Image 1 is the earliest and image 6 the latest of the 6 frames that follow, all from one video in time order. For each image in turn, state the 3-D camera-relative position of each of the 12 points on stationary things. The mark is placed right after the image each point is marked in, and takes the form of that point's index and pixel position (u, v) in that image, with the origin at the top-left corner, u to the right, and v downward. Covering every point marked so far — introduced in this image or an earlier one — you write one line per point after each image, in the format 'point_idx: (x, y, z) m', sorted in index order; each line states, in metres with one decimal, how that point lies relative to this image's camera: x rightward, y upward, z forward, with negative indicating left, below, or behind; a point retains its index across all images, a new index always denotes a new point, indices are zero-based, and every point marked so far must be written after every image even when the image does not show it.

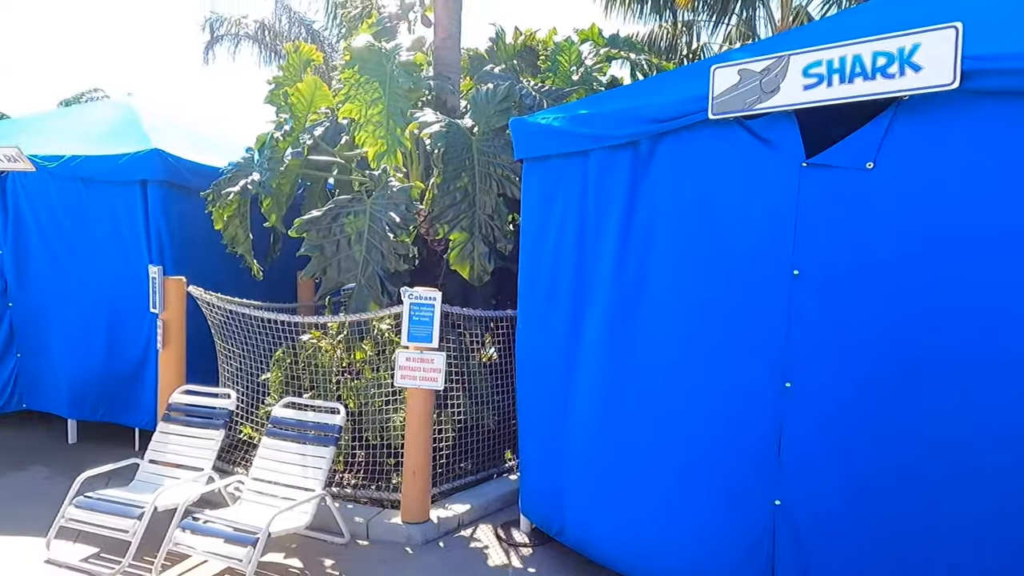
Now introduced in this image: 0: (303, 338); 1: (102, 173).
0: (-1.6, -0.4, +5.0) m
1: (-3.4, +1.0, +5.5) m
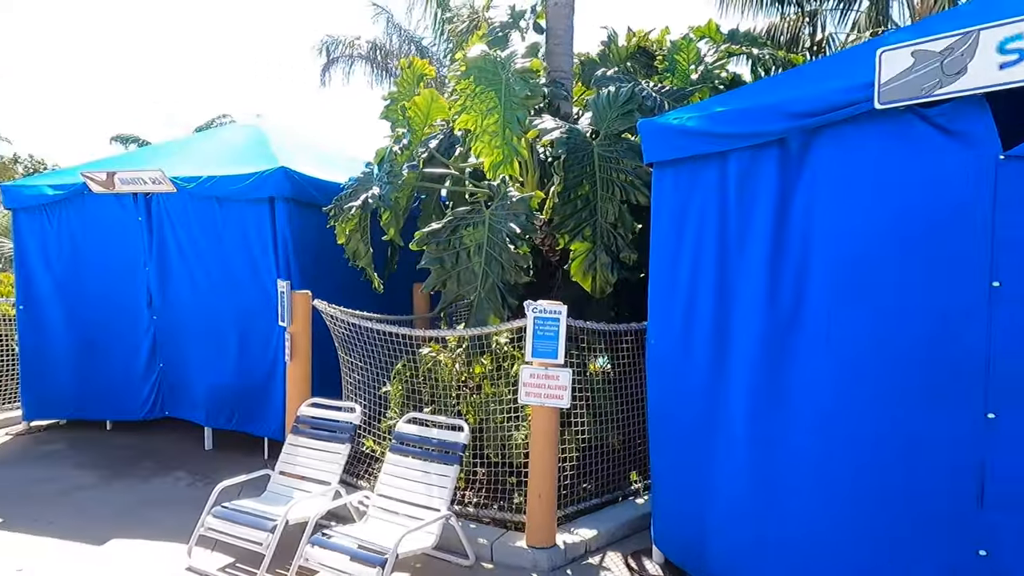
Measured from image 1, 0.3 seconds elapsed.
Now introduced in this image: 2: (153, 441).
0: (-0.7, -0.5, +5.0) m
1: (-2.4, +0.8, +5.8) m
2: (-3.5, -1.5, +6.4) m
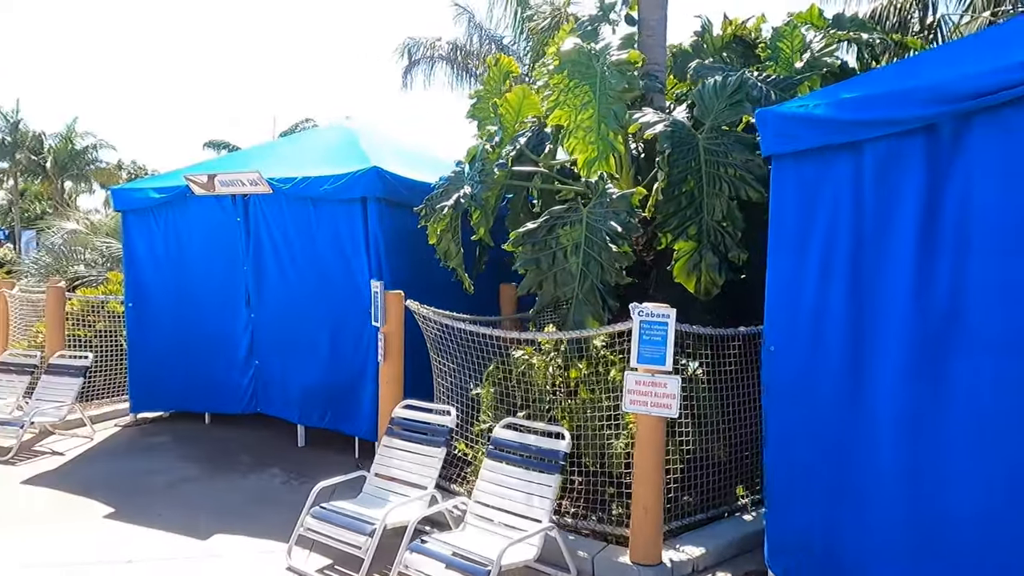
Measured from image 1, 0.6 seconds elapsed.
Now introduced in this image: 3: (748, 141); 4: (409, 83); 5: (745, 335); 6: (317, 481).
0: (0.0, -0.5, +4.8) m
1: (-1.6, +0.8, +5.8) m
2: (-2.6, -1.5, +6.6) m
3: (+1.6, +1.0, +4.4) m
4: (-2.4, +4.8, +15.8) m
5: (+1.5, -0.3, +4.3) m
6: (-1.6, -1.6, +5.4) m
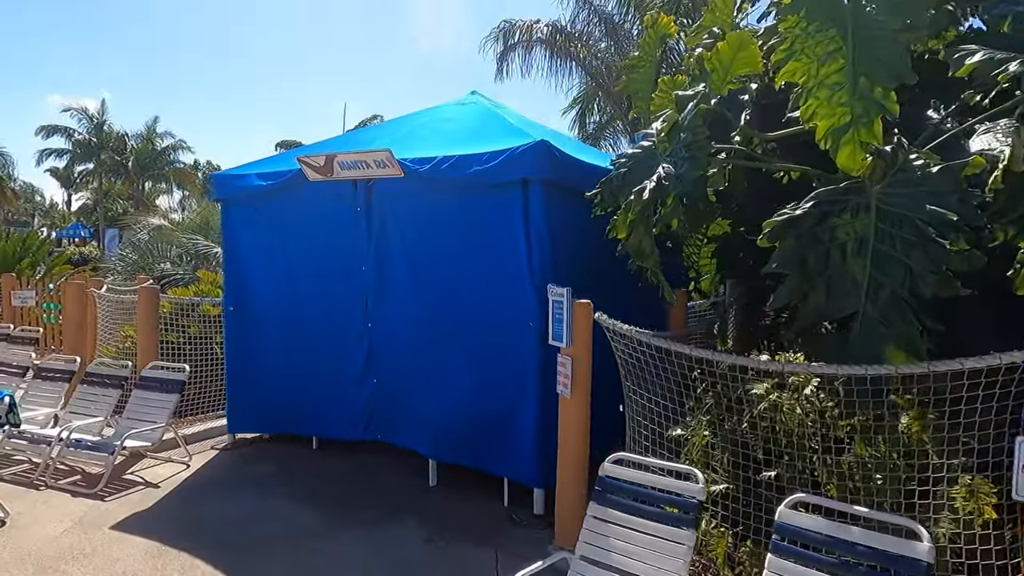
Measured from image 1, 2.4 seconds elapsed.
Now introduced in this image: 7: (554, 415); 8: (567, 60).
0: (+1.3, -0.5, +3.5) m
1: (-0.2, +0.8, +4.7) m
2: (-1.2, -1.5, +5.5) m
3: (+2.8, +0.9, +3.0) m
4: (-0.2, +4.8, +14.6) m
5: (+2.7, -0.4, +2.9) m
6: (-0.3, -1.6, +4.3) m
7: (+0.3, -0.9, +4.6) m
8: (+1.2, +4.8, +14.1) m
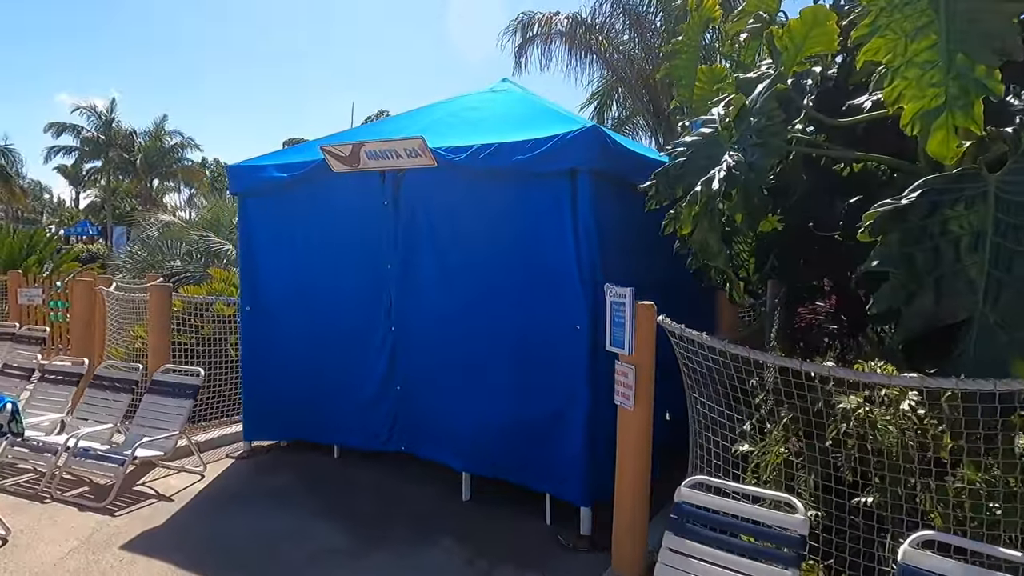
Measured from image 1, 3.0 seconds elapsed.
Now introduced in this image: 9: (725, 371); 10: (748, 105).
0: (+1.6, -0.6, +3.1) m
1: (+0.1, +0.8, +4.3) m
2: (-0.9, -1.5, +5.1) m
3: (+3.1, +0.9, +2.6) m
4: (+0.2, +4.8, +14.2) m
5: (+3.0, -0.4, +2.5) m
6: (0.0, -1.6, +3.9) m
7: (+0.6, -0.9, +4.2) m
8: (+1.6, +4.8, +13.7) m
9: (+1.1, -0.4, +3.5) m
10: (+1.4, +1.1, +3.8) m
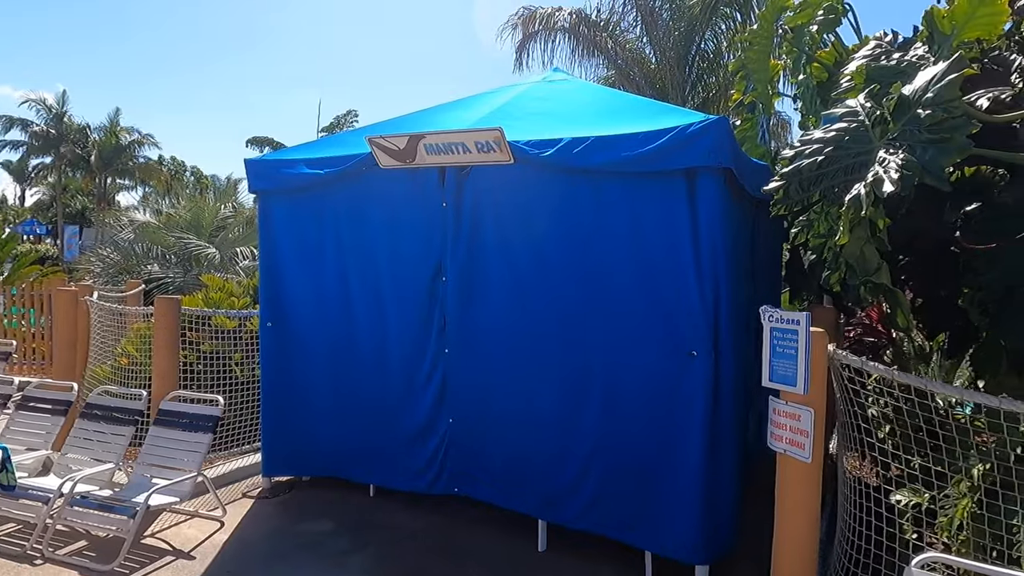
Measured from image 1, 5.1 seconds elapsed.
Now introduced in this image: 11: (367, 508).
0: (+2.2, -0.7, +2.6) m
1: (+0.6, +0.7, +3.7) m
2: (-0.4, -1.6, +4.4) m
3: (+3.7, +0.8, +2.1) m
4: (+0.2, +4.7, +13.6) m
5: (+3.7, -0.5, +2.0) m
6: (+0.6, -1.7, +3.3) m
7: (+1.1, -1.0, +3.6) m
8: (+1.6, +4.7, +13.1) m
9: (+1.7, -0.5, +2.9) m
10: (+1.9, +1.0, +3.3) m
11: (-1.1, -1.6, +4.8) m
